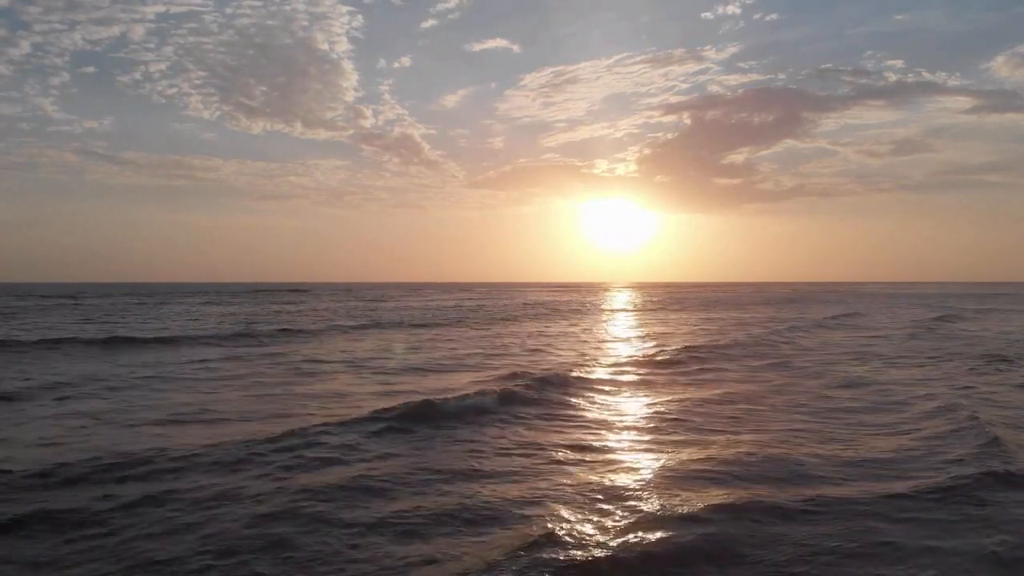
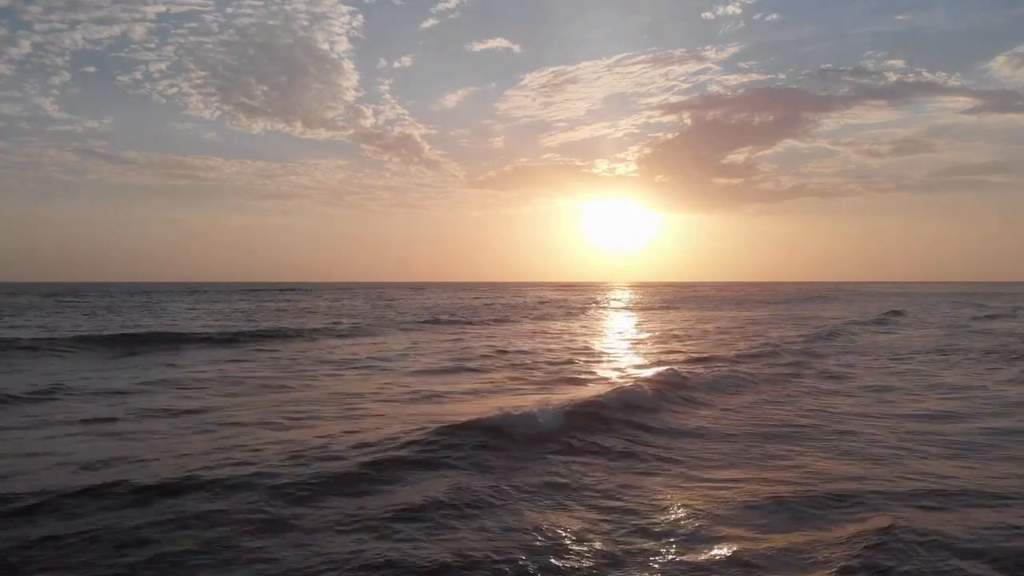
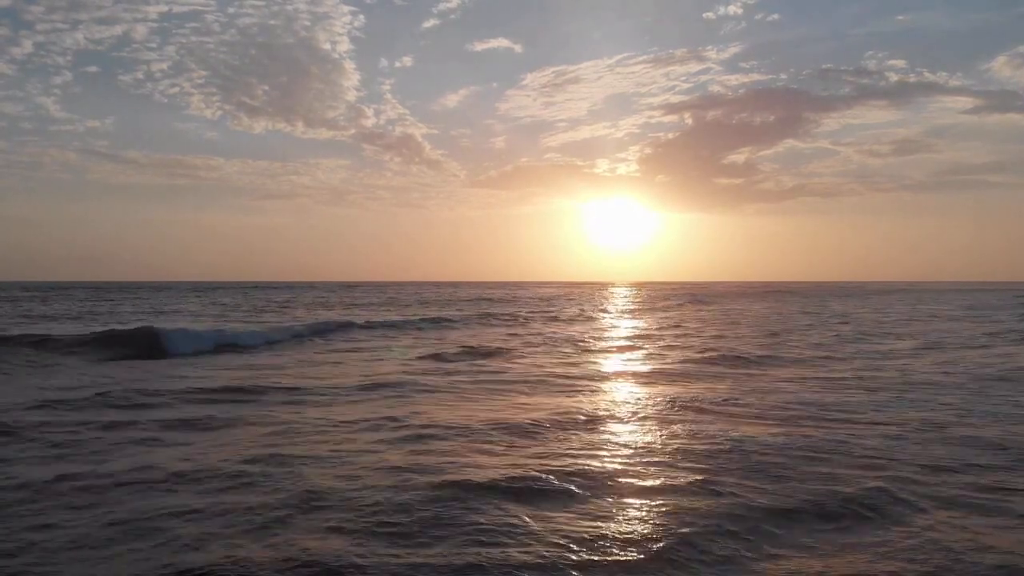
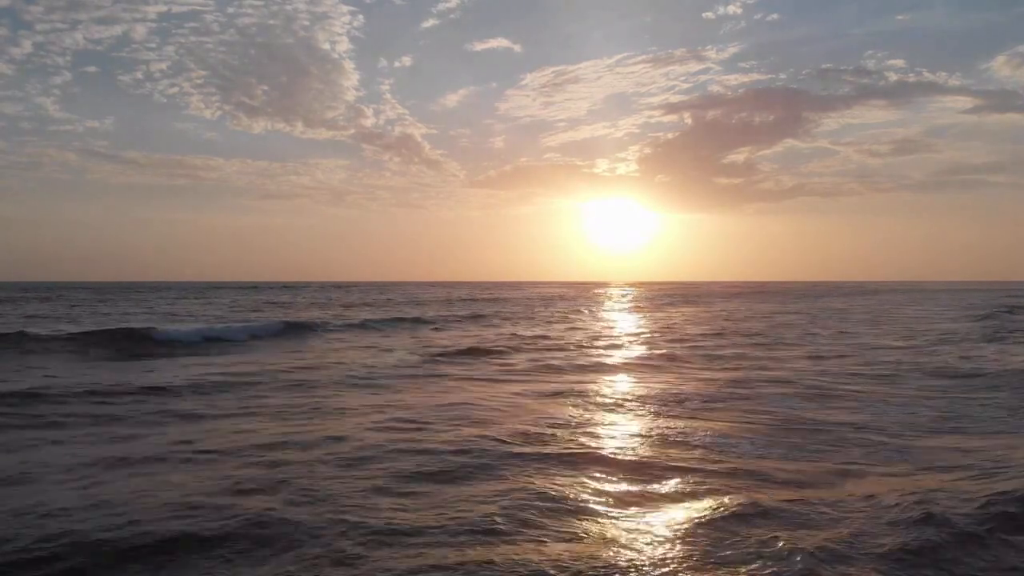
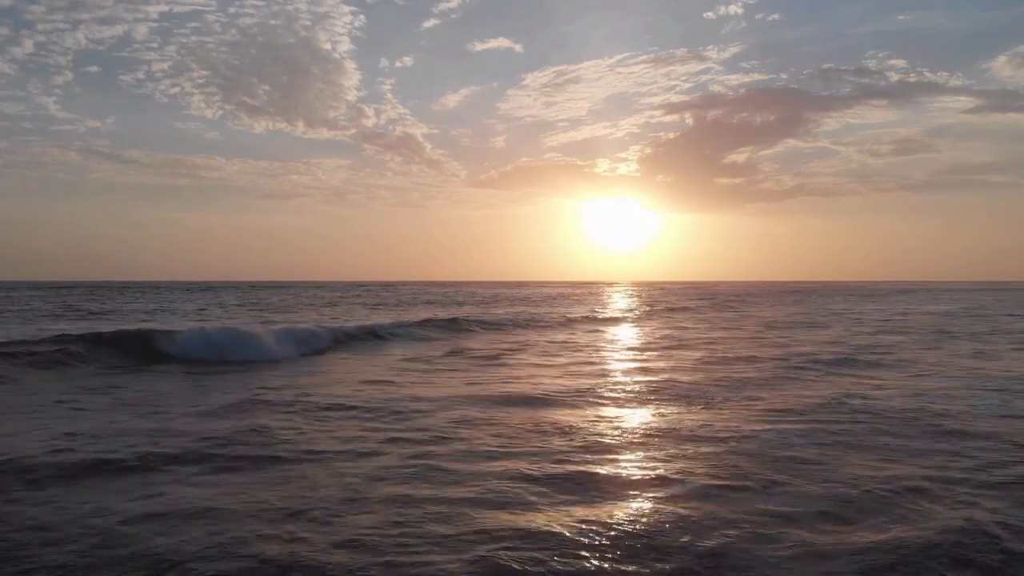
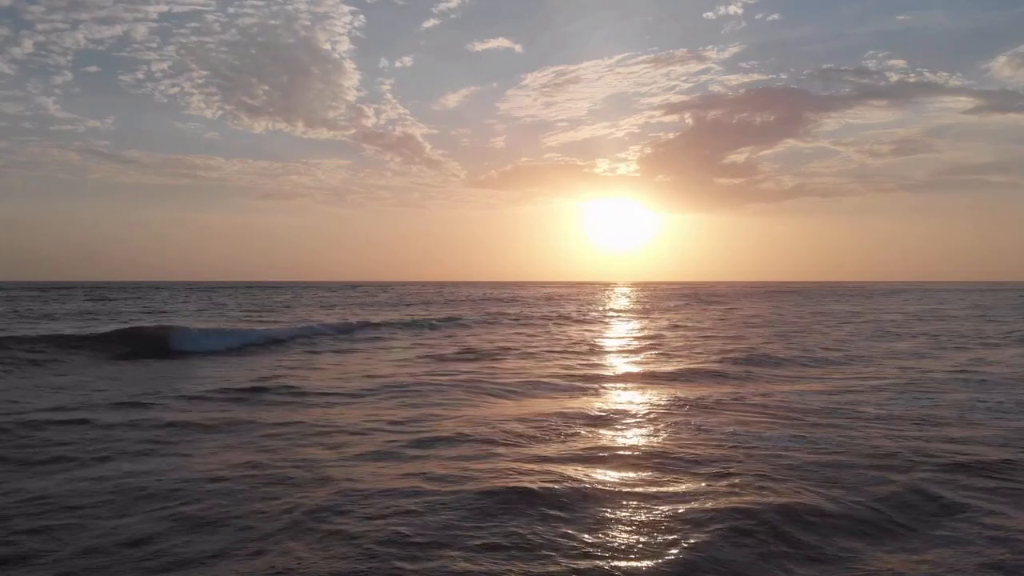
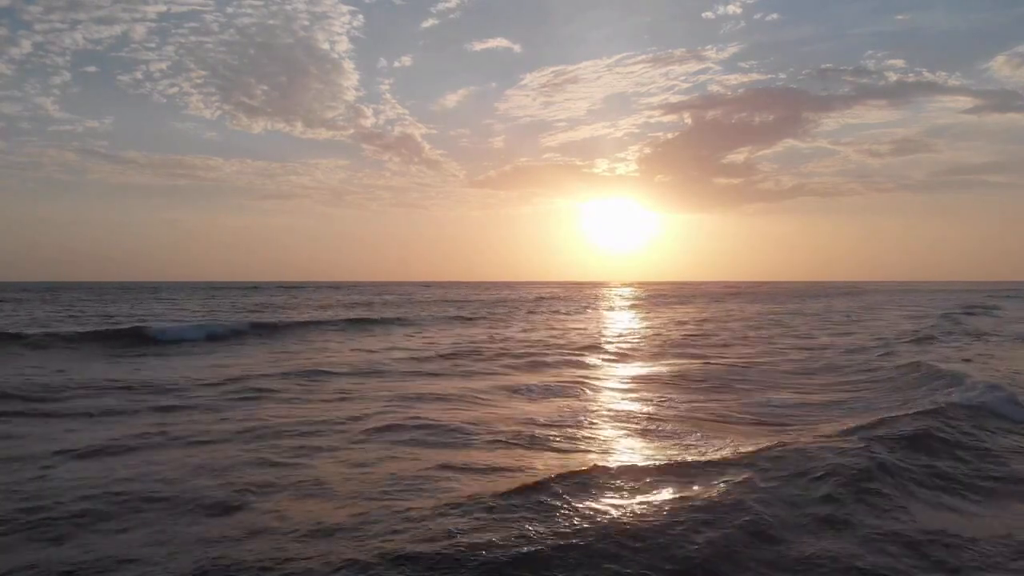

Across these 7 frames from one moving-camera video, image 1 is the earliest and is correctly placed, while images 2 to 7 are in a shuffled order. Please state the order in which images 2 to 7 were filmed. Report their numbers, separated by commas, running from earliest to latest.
2, 7, 4, 3, 6, 5
